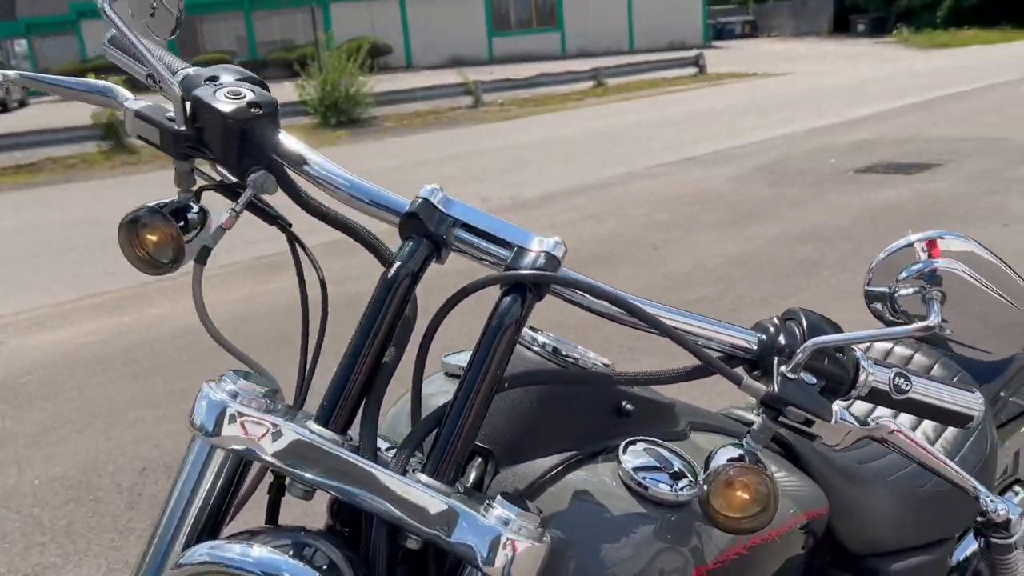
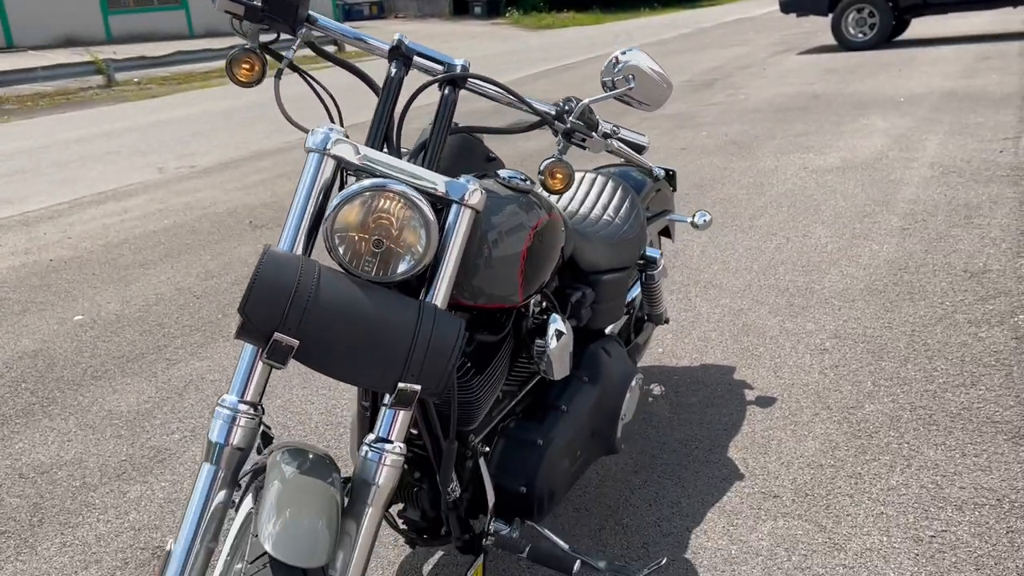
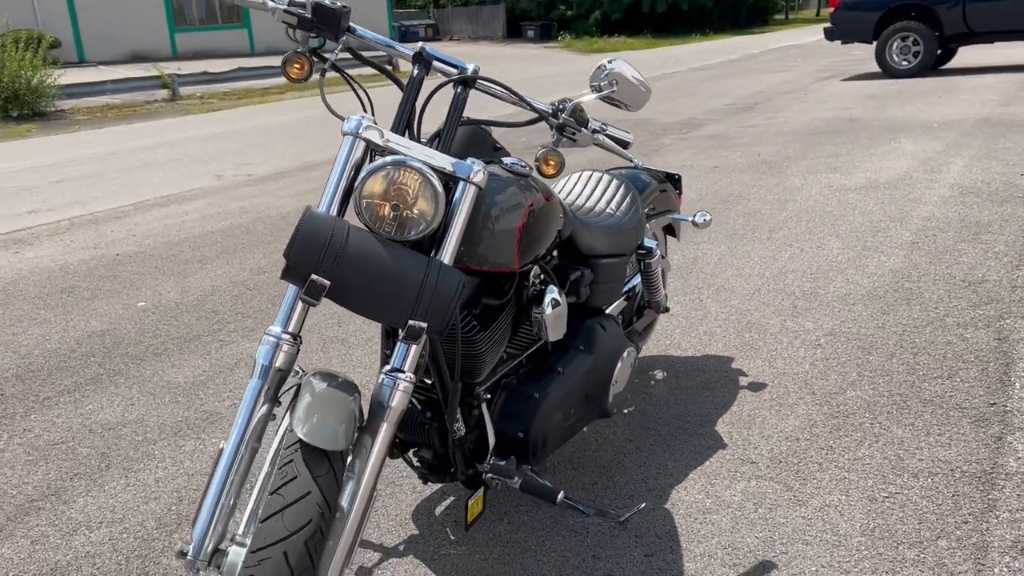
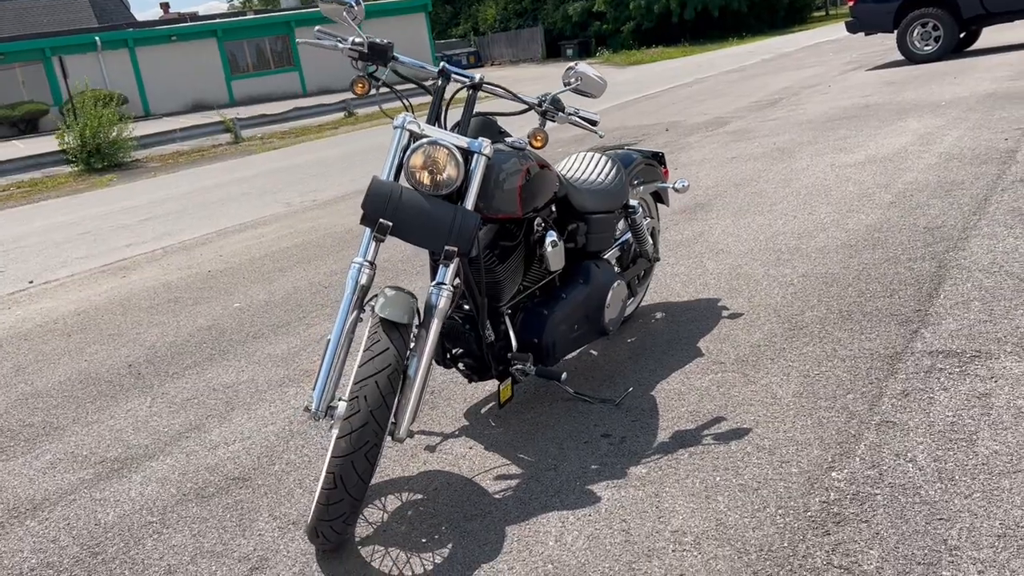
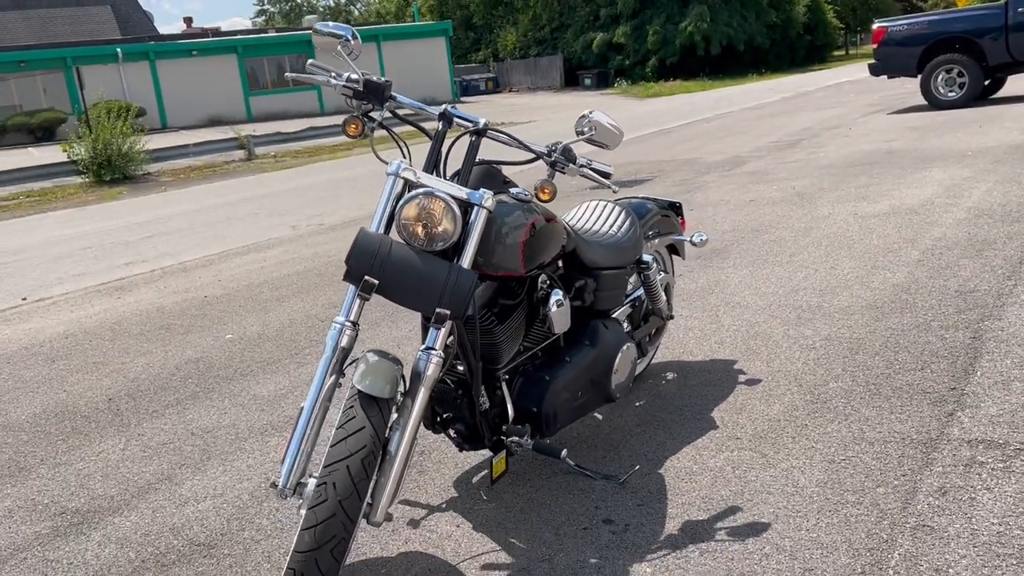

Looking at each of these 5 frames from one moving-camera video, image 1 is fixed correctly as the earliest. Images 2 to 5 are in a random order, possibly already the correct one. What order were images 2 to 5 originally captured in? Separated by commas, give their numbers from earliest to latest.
2, 3, 5, 4
